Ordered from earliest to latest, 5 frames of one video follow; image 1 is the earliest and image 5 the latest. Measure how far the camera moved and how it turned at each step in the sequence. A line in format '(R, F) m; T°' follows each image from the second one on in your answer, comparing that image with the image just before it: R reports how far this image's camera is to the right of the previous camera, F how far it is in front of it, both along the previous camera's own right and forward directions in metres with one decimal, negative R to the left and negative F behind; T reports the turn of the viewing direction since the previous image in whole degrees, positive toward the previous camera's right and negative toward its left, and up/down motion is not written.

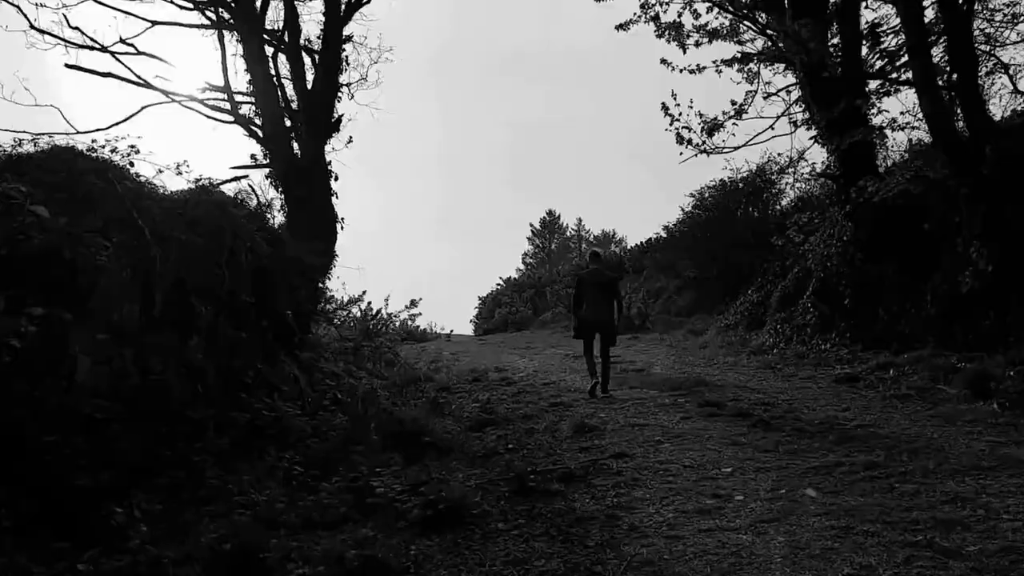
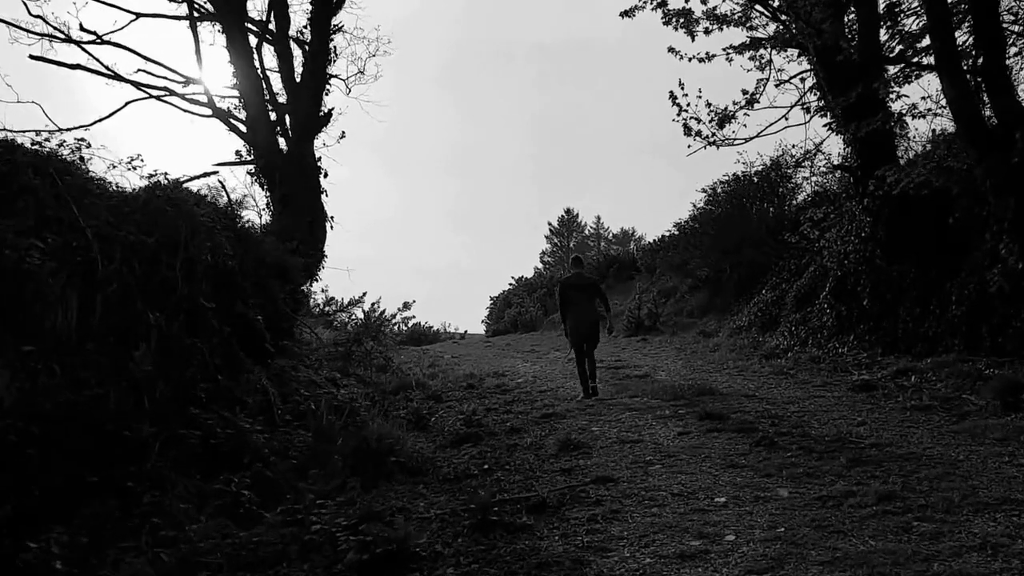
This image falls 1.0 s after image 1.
(+0.3, +0.6) m; -1°
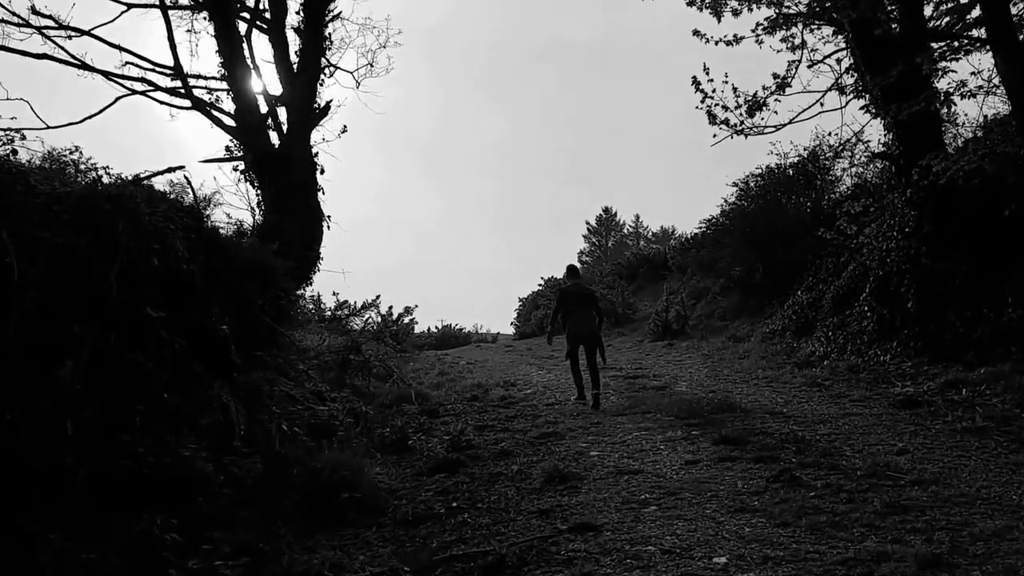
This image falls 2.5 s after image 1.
(+0.4, +0.9) m; -3°
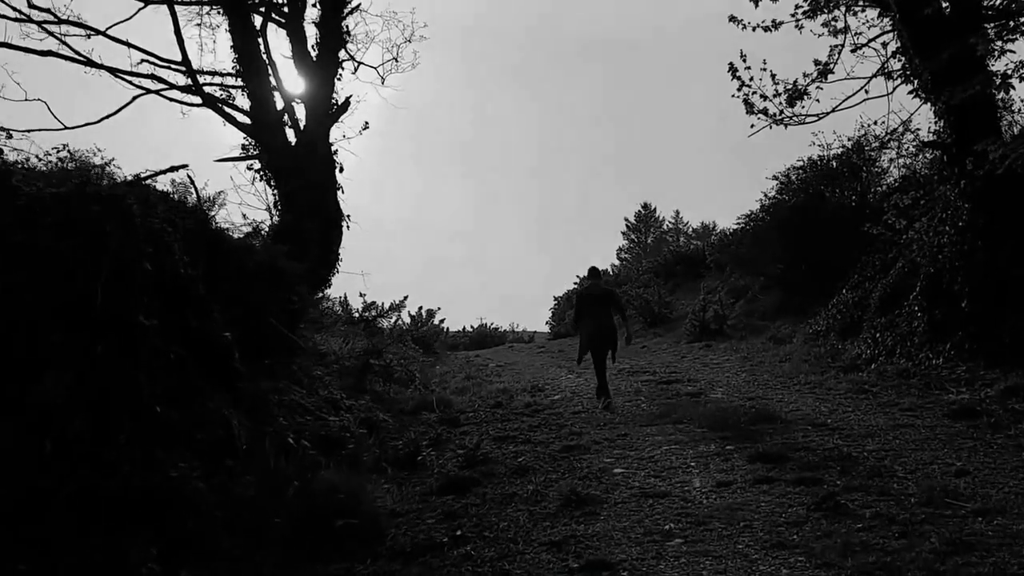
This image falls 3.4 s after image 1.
(+0.2, +0.5) m; -2°
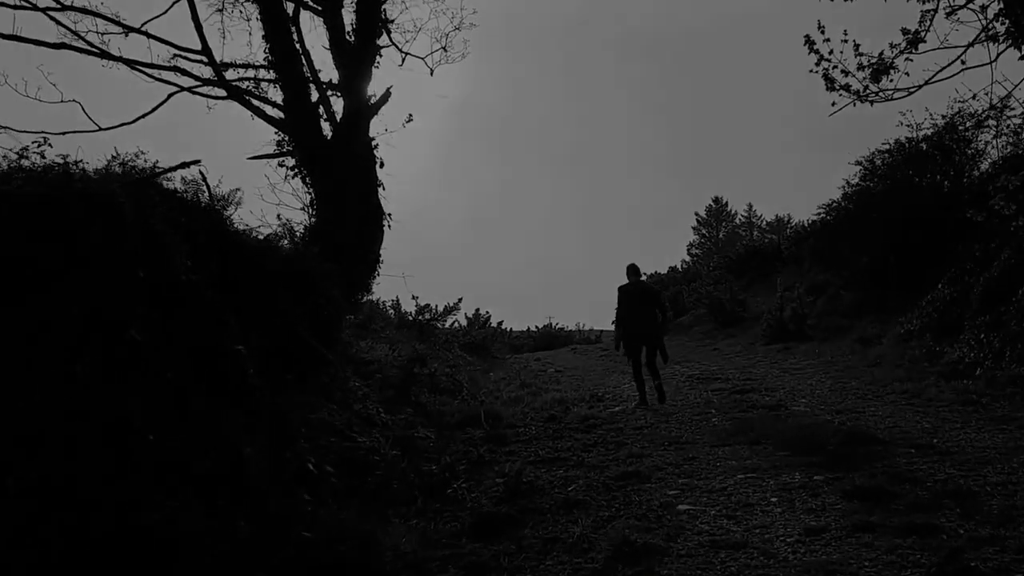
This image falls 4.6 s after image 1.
(+0.2, +0.9) m; -4°
